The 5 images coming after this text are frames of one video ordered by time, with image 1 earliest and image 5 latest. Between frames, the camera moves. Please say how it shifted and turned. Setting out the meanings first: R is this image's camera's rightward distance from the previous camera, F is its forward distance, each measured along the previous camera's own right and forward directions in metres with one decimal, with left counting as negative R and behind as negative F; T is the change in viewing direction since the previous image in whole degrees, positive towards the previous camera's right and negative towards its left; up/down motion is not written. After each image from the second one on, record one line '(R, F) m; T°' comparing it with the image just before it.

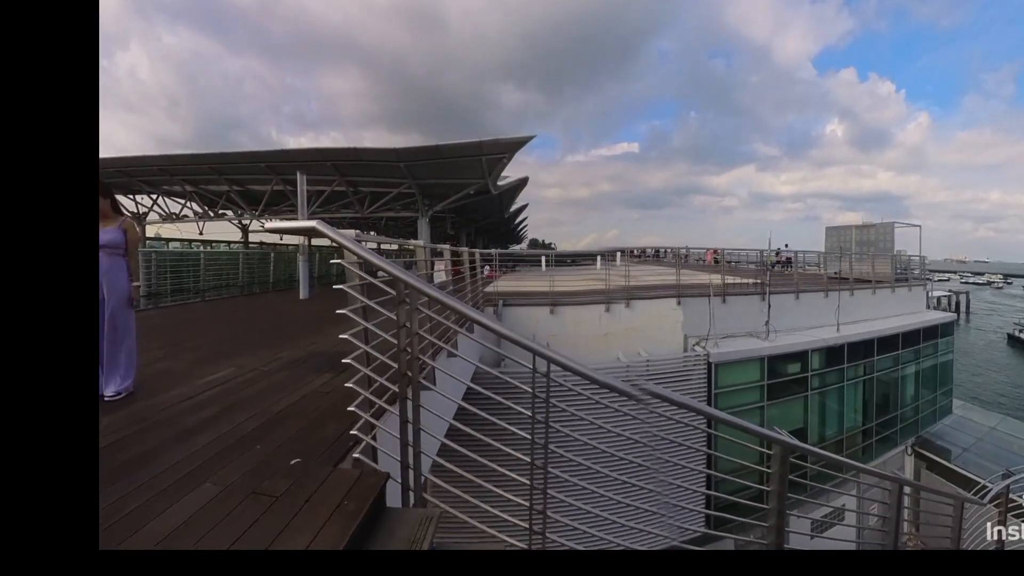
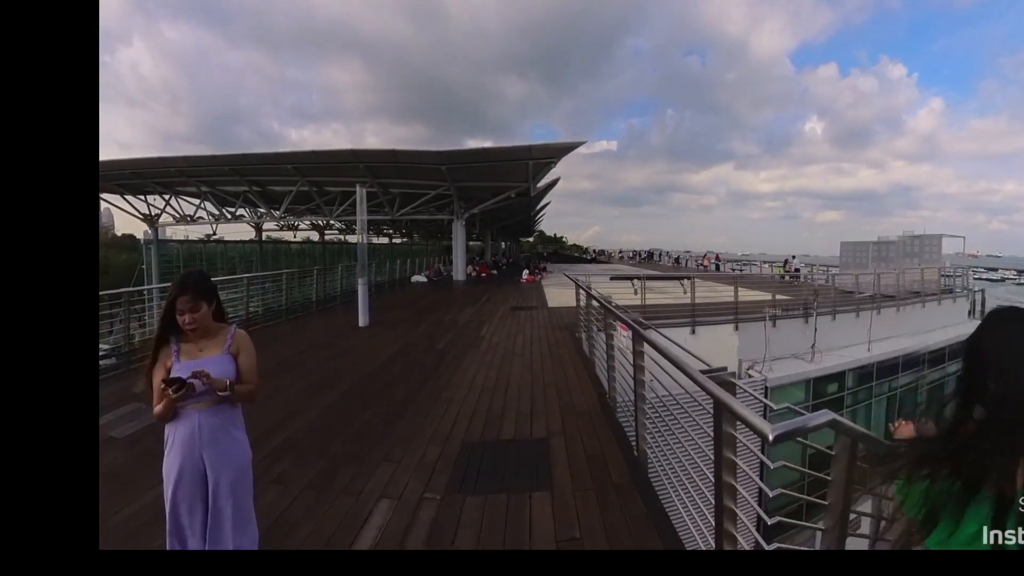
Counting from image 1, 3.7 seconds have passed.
(-1.0, +0.6) m; 0°
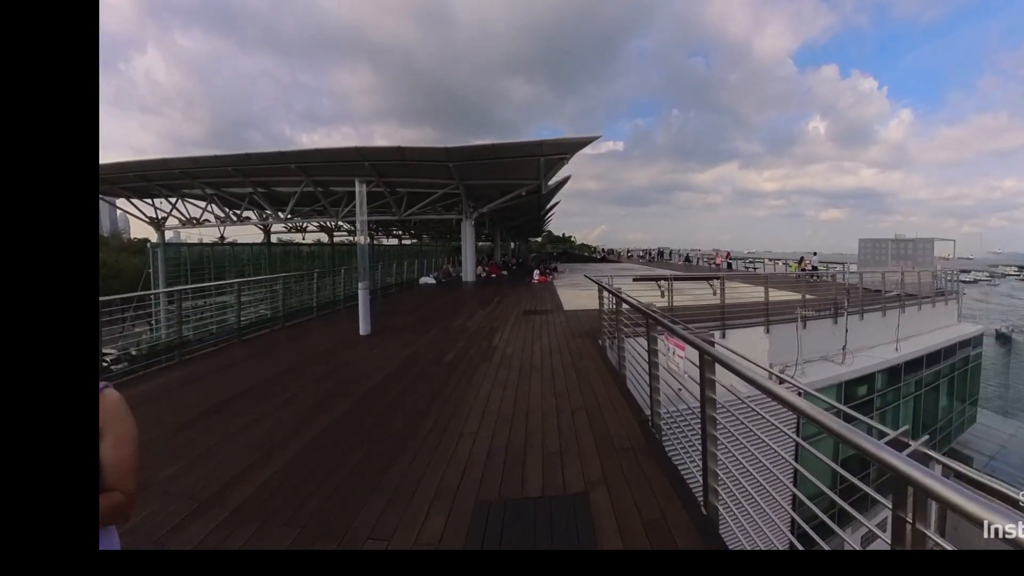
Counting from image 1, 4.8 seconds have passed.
(-0.1, +0.4) m; -1°
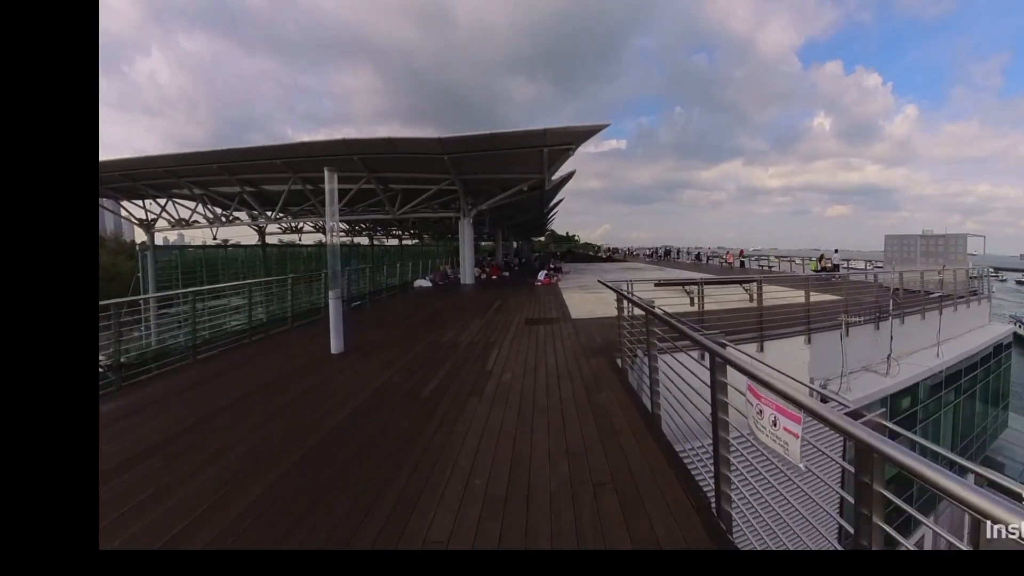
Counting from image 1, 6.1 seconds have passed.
(0.0, +0.8) m; 0°
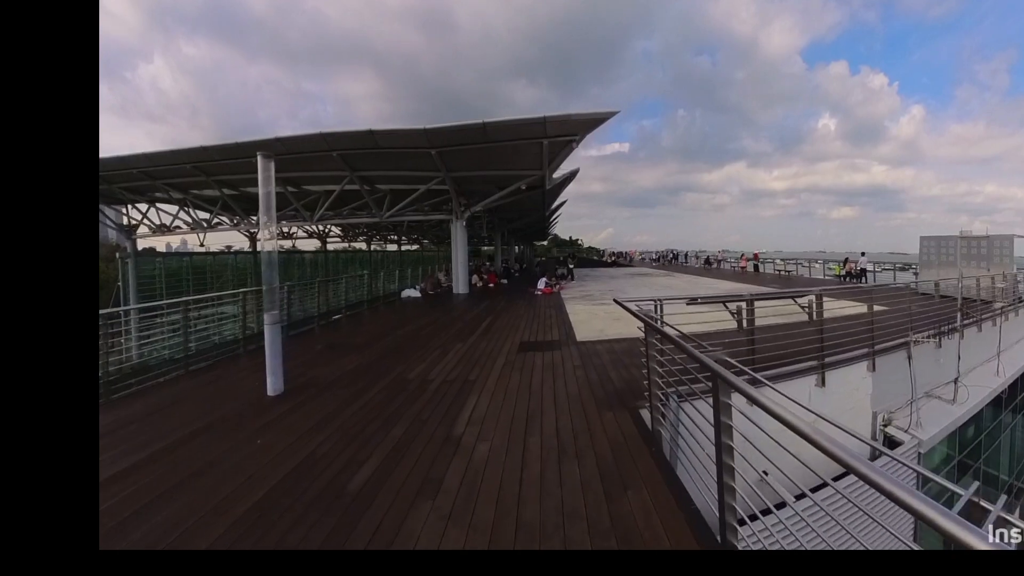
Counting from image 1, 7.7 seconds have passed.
(+0.1, +1.0) m; 0°
